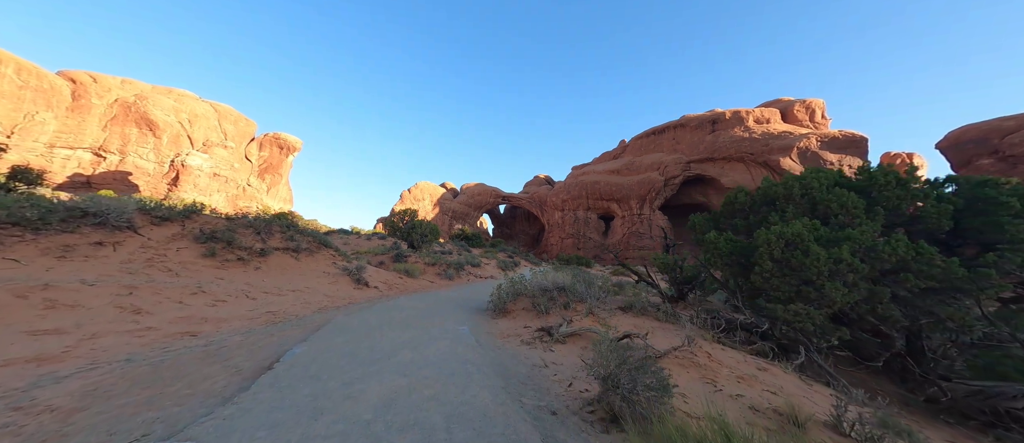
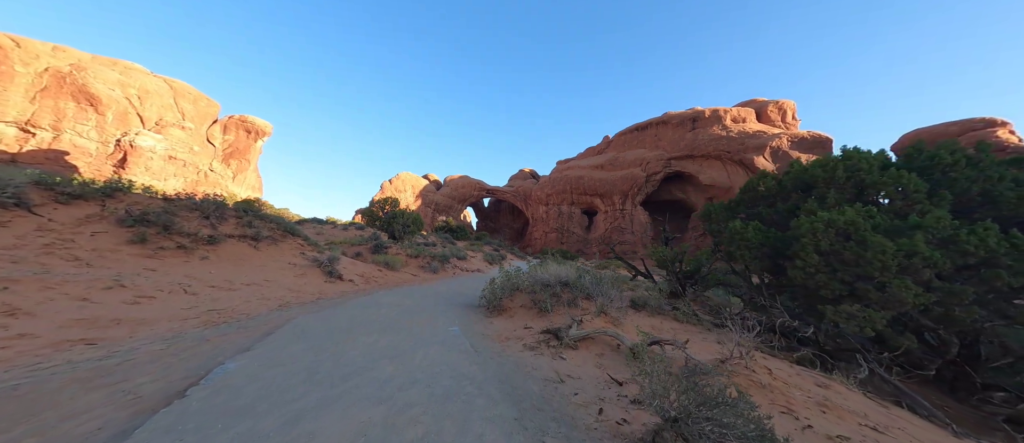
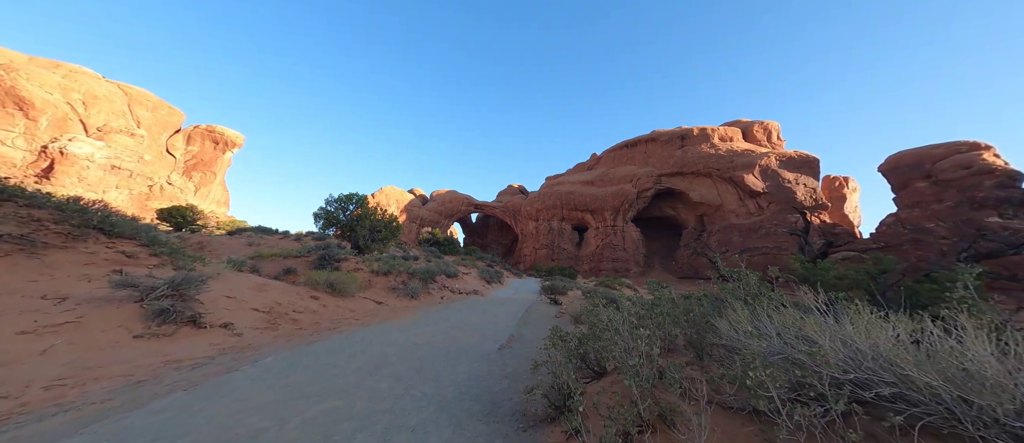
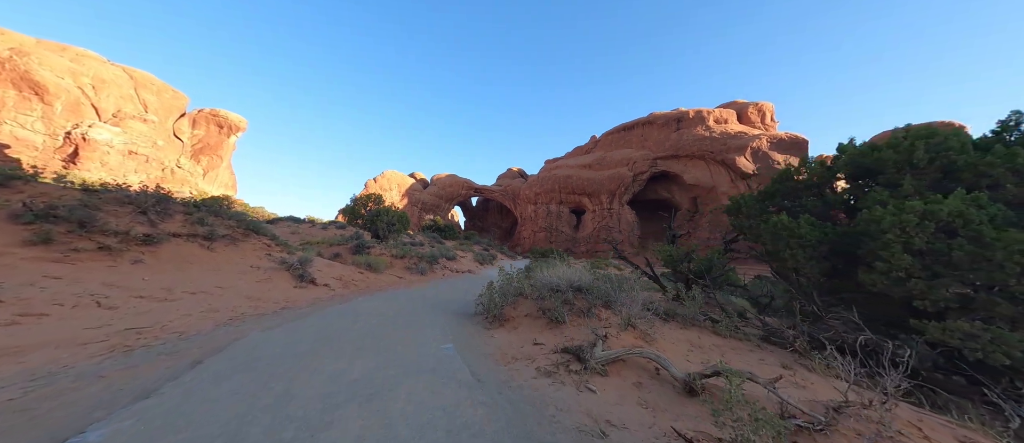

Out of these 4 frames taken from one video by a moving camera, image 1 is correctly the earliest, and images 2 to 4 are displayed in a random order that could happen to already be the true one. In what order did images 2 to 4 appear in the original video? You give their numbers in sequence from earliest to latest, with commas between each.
2, 4, 3
